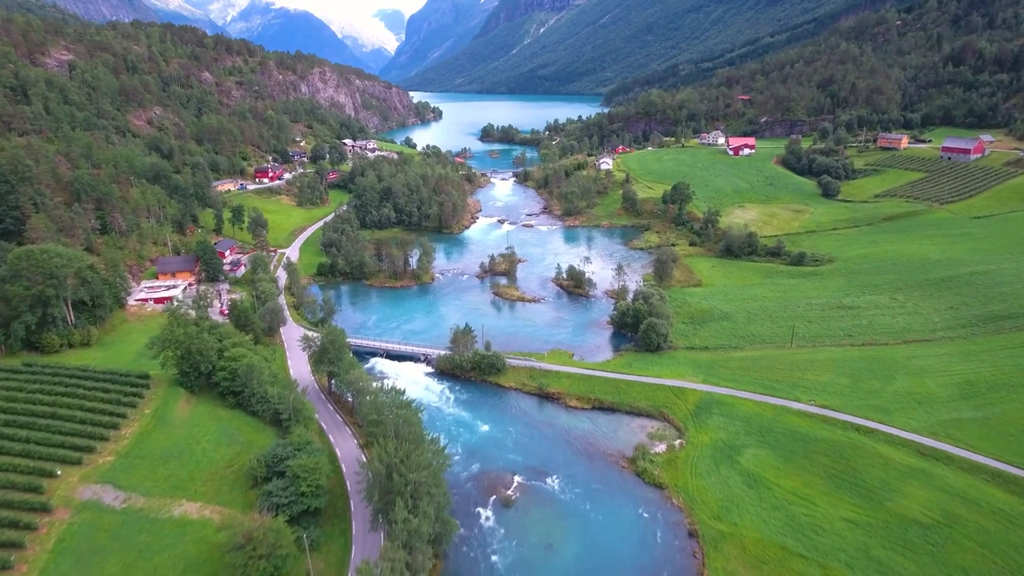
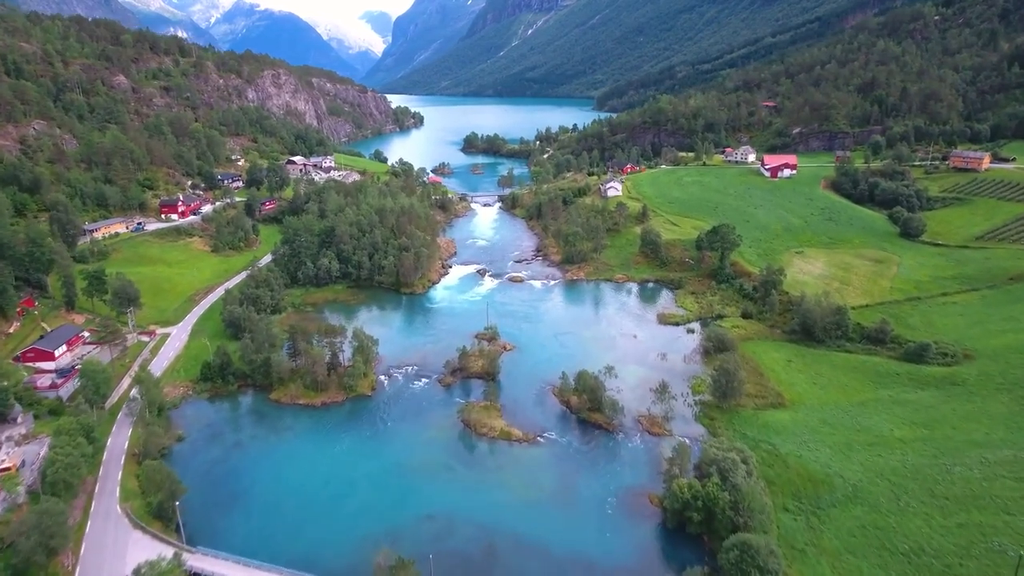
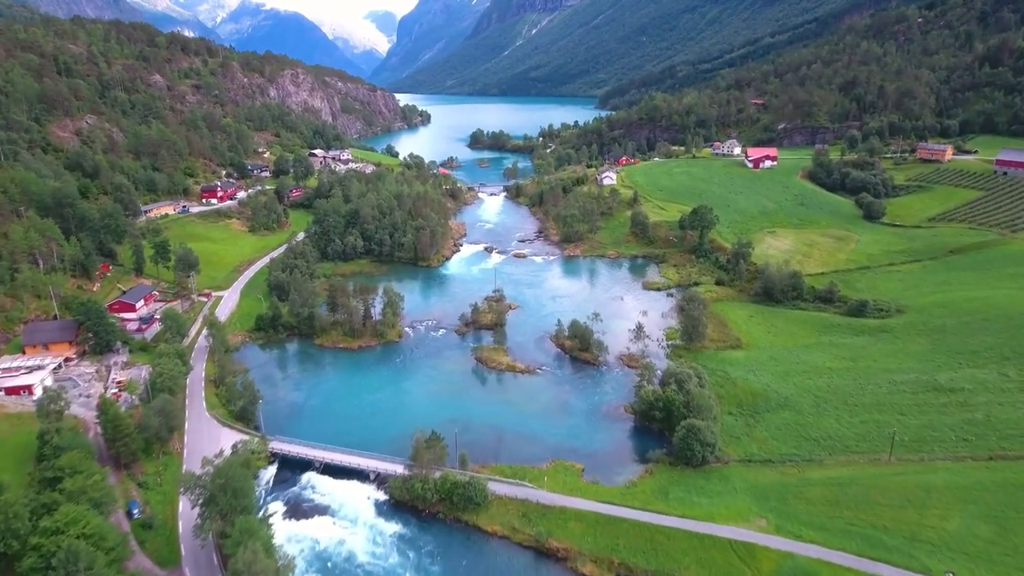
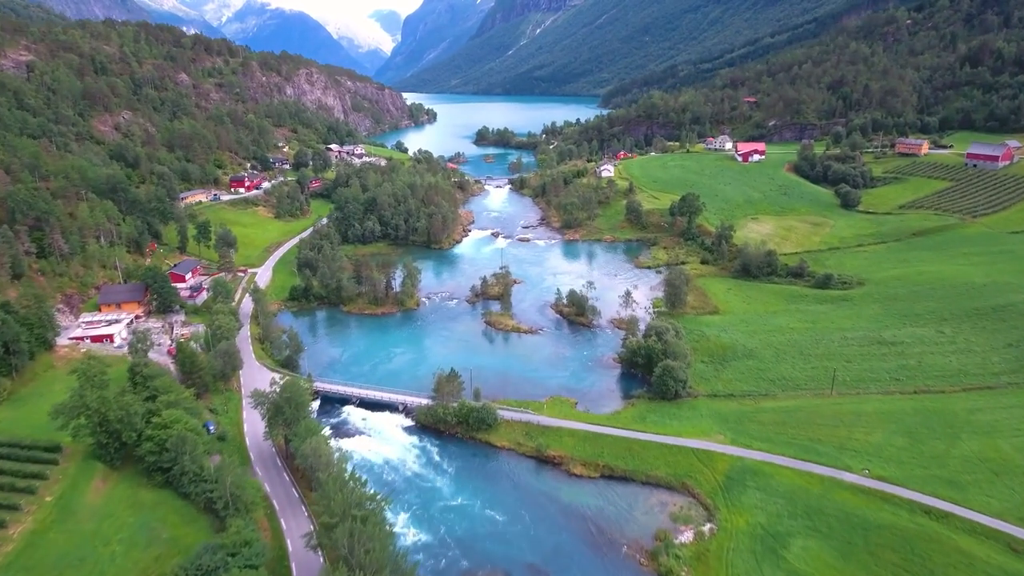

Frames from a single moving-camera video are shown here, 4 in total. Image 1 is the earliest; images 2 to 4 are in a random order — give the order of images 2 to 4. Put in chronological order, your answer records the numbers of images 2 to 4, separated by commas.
4, 3, 2
